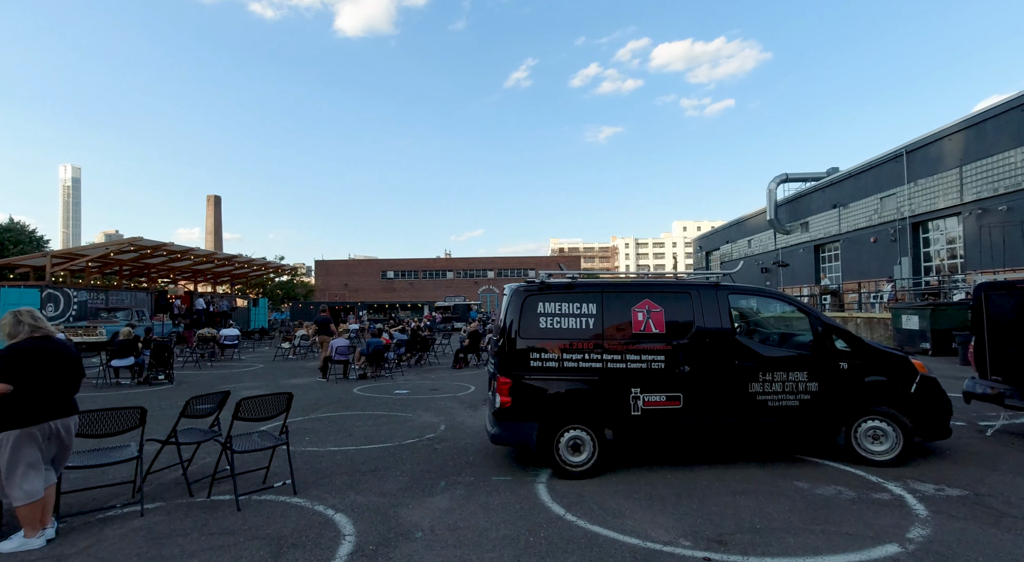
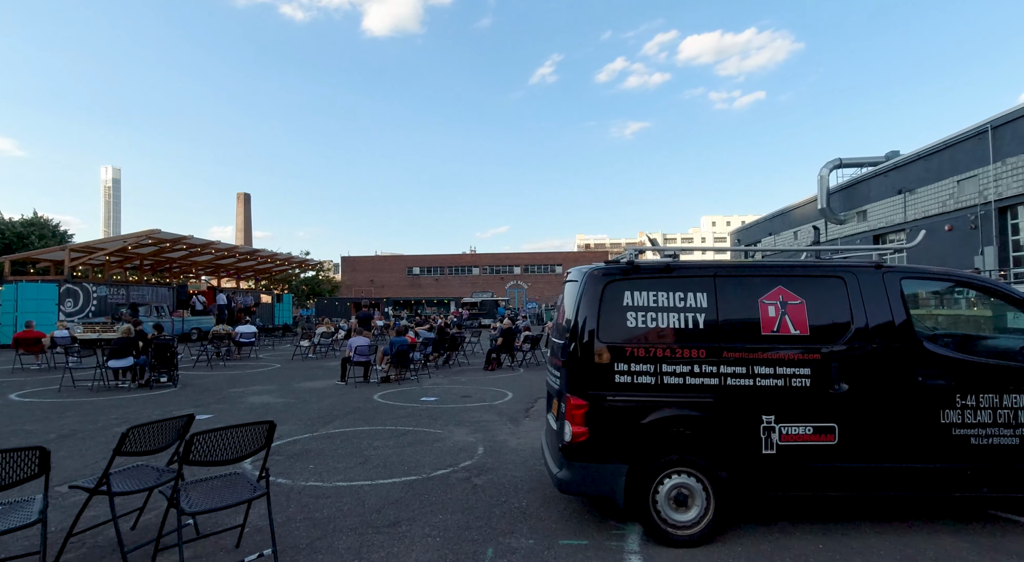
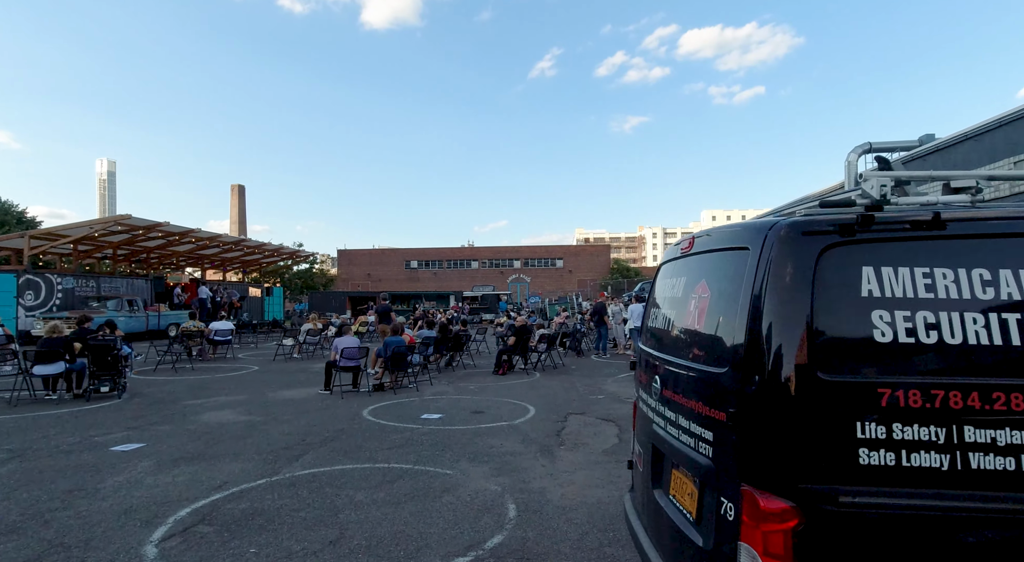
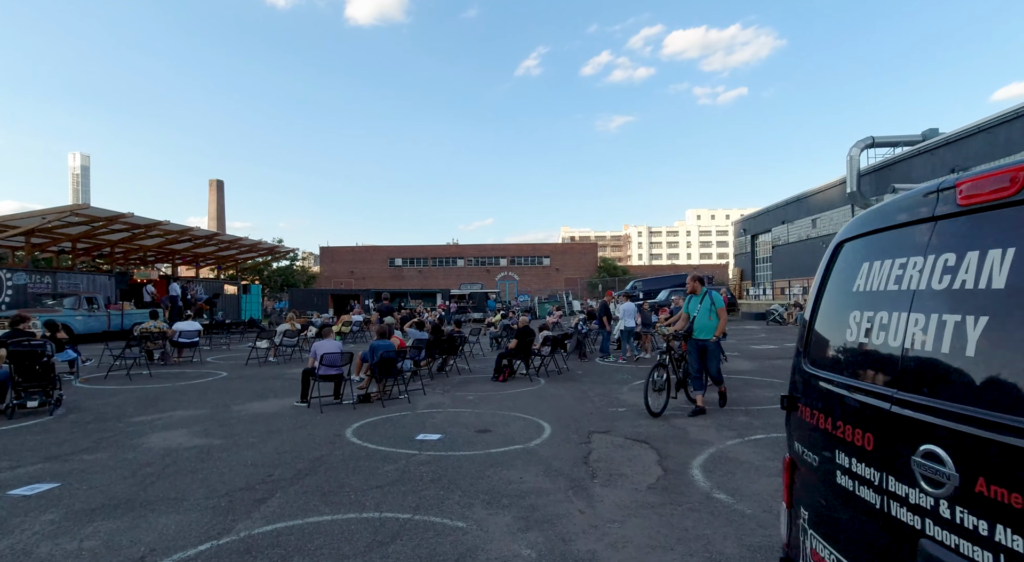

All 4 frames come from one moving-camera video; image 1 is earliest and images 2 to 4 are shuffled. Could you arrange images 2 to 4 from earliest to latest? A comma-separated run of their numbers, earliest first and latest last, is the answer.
2, 3, 4
